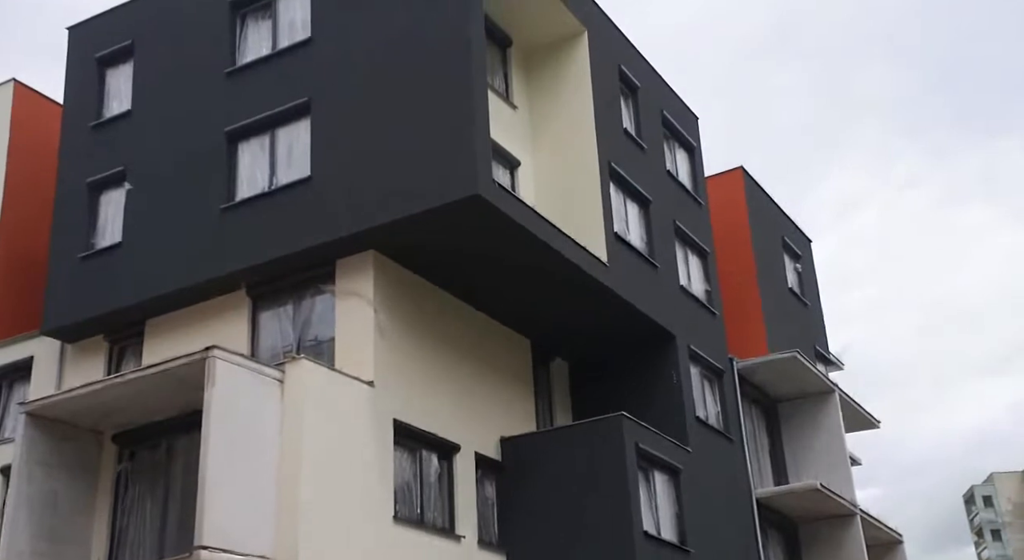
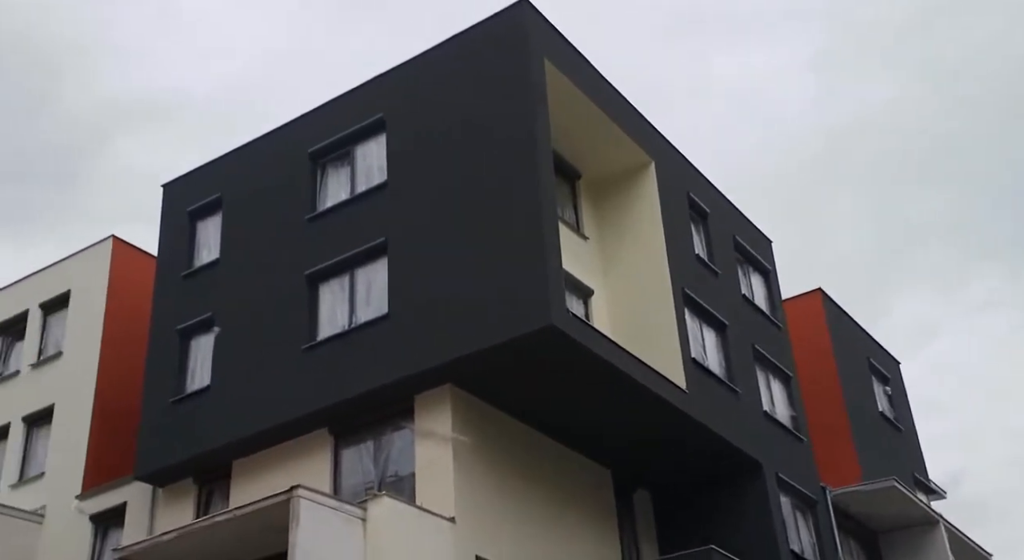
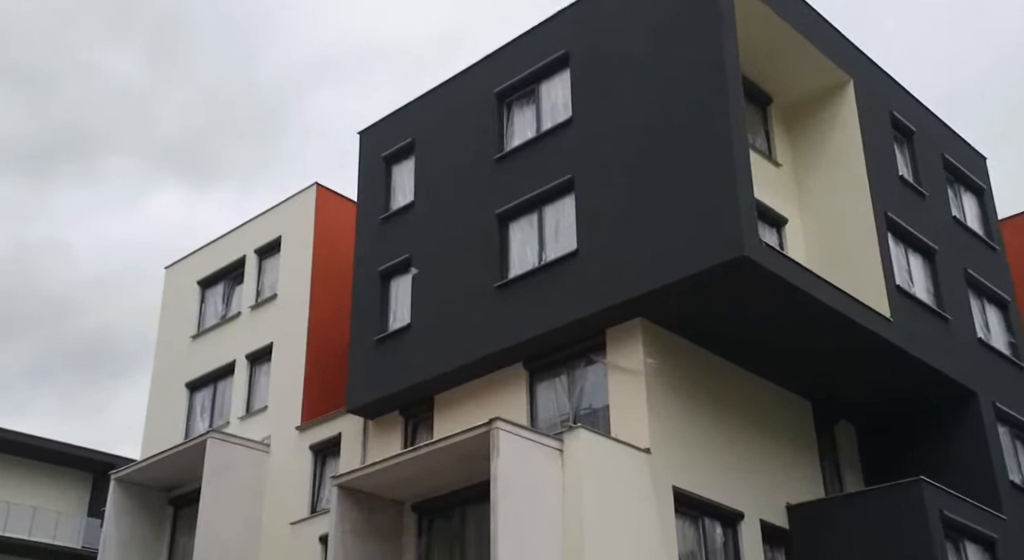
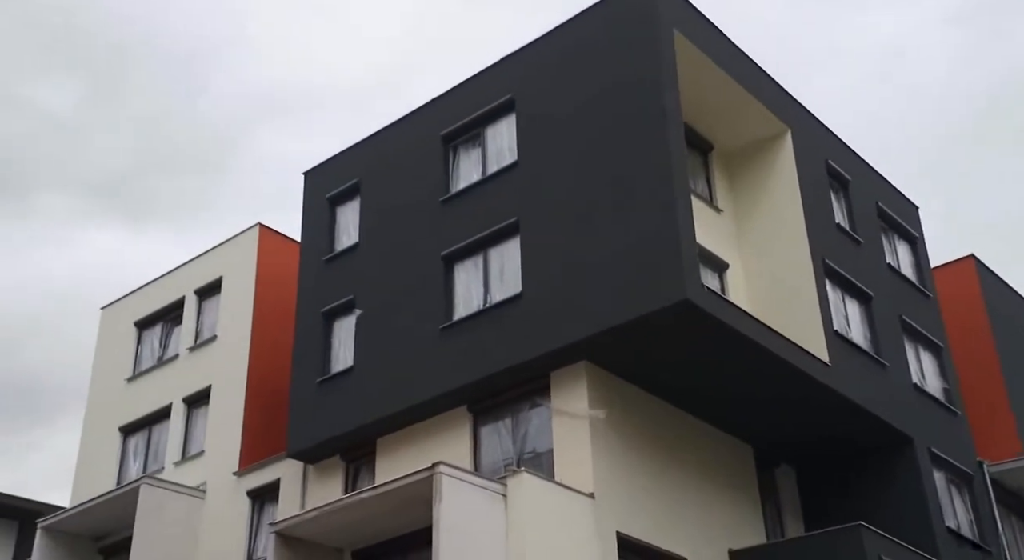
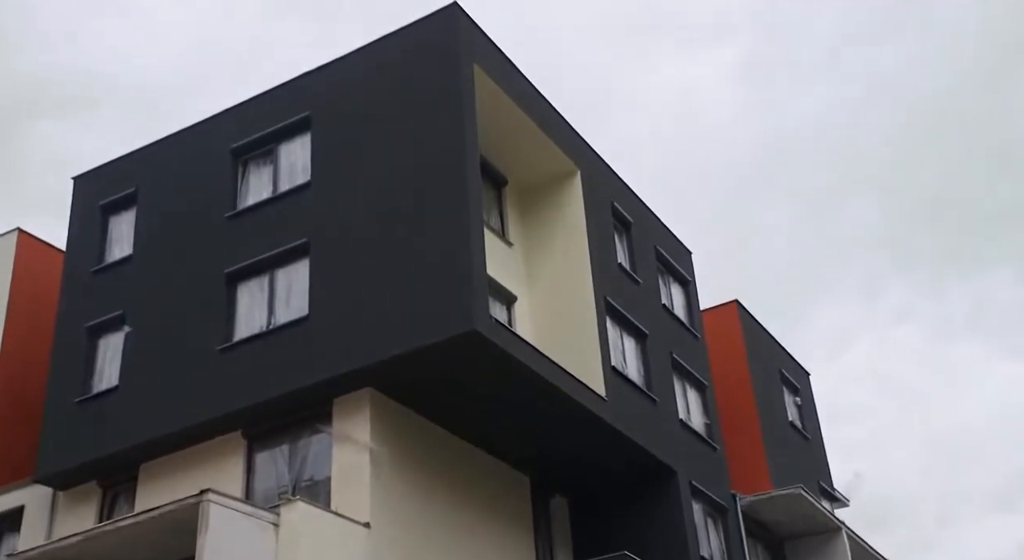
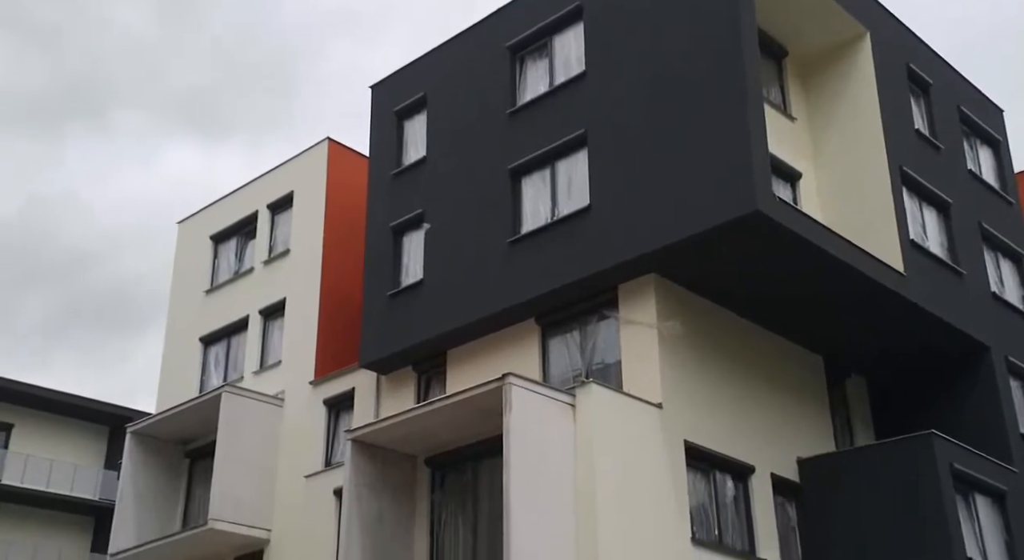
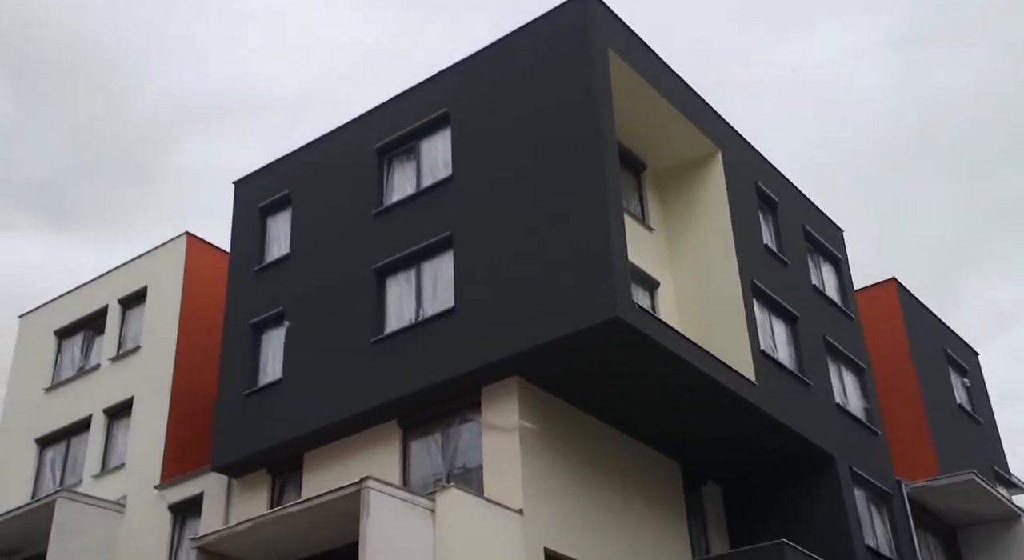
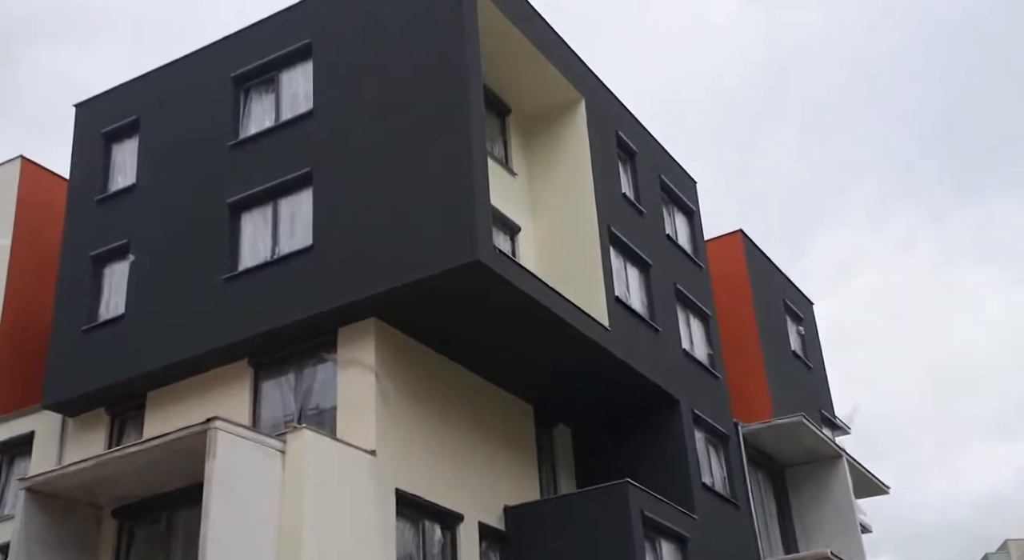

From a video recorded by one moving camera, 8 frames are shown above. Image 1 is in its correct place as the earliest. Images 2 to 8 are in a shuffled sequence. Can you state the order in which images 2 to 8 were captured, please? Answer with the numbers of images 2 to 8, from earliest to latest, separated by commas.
8, 5, 2, 7, 4, 3, 6
